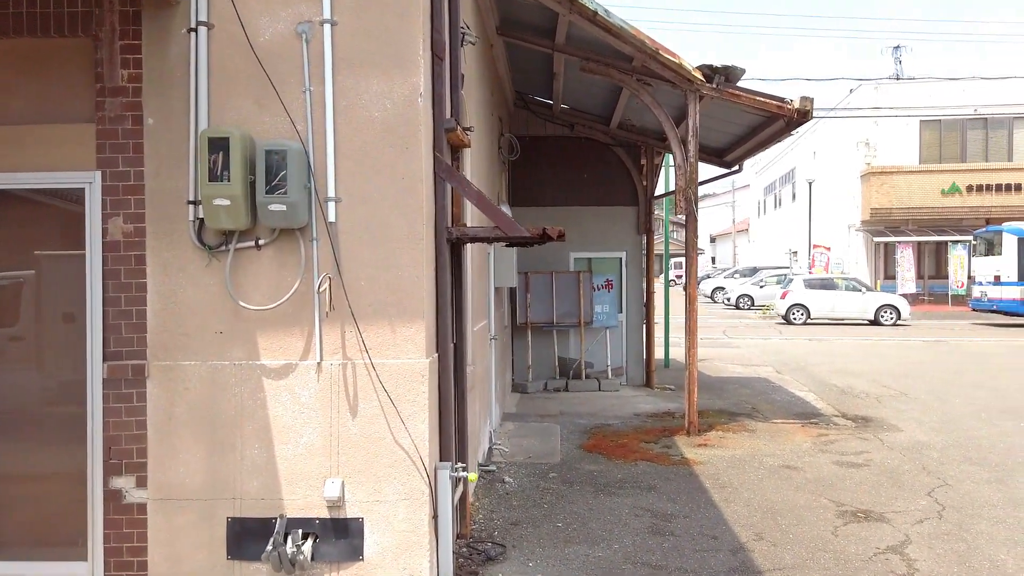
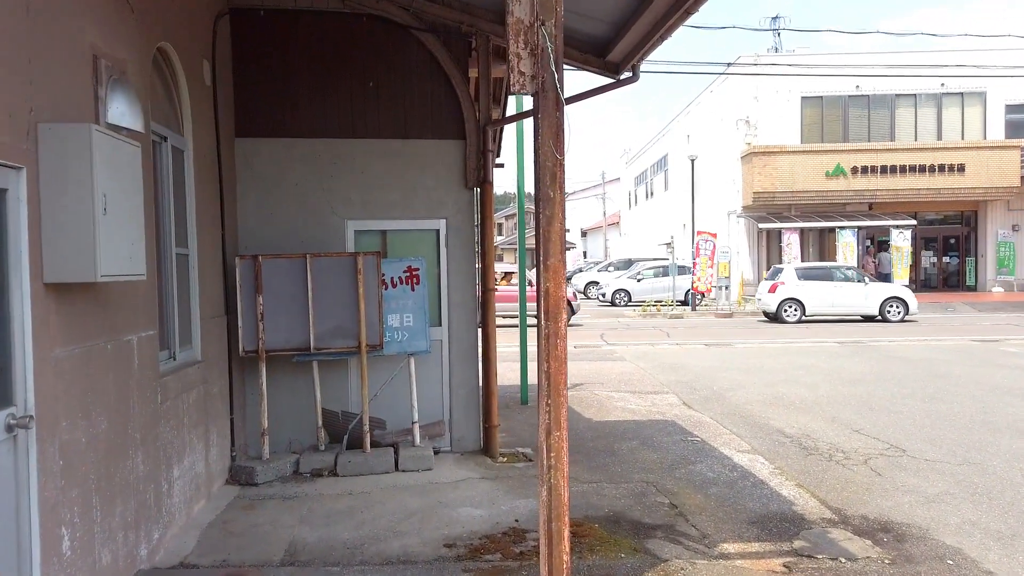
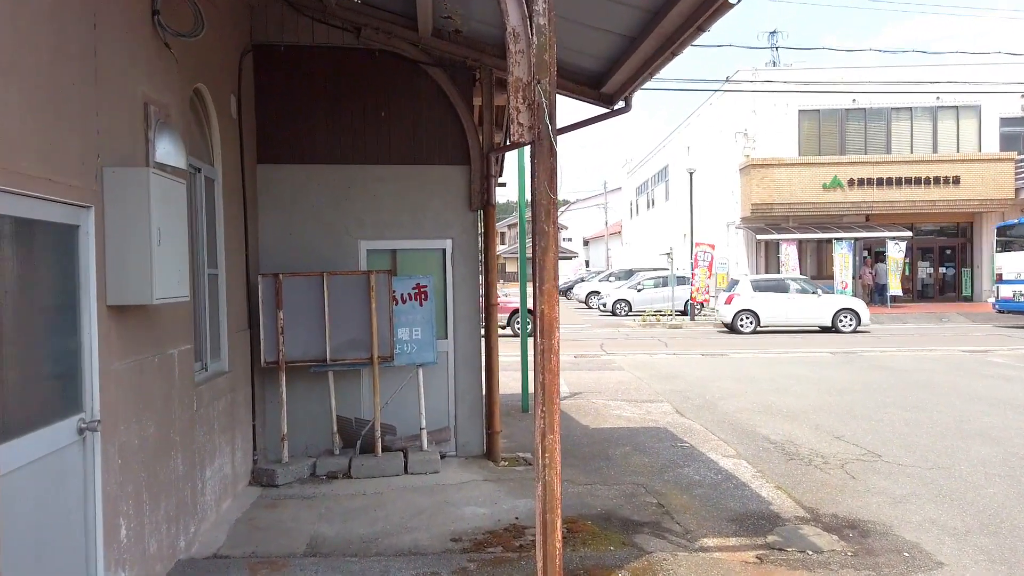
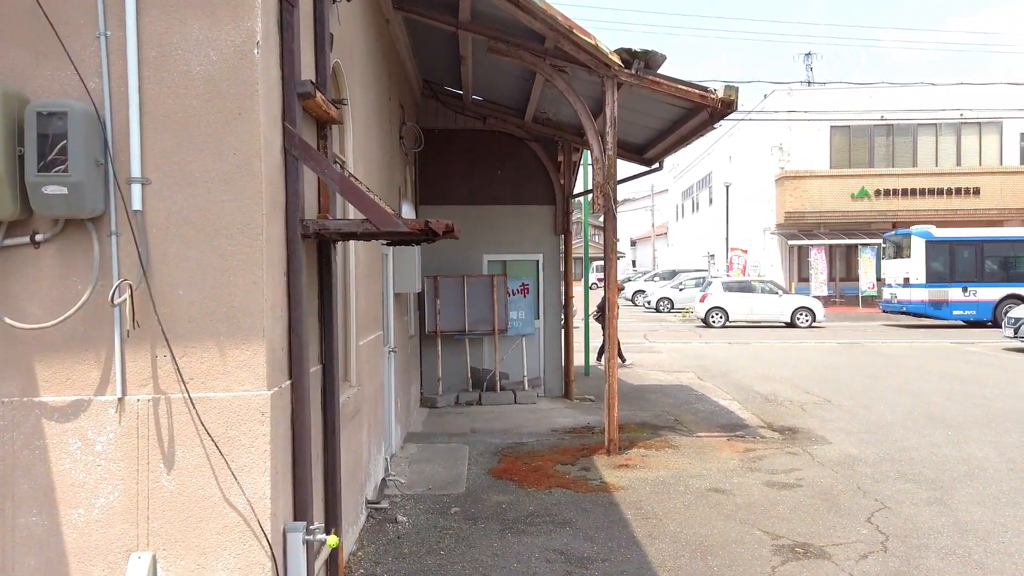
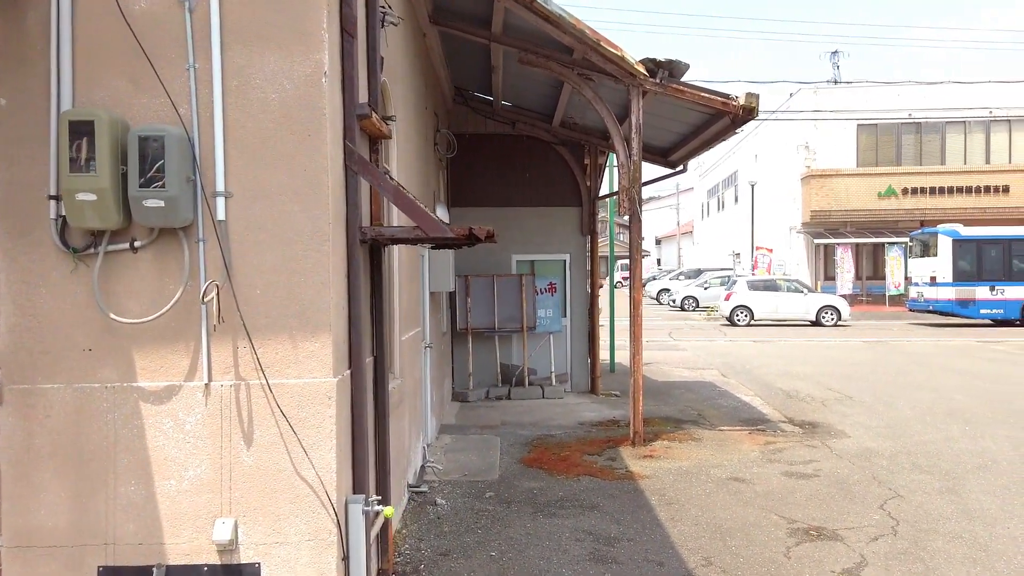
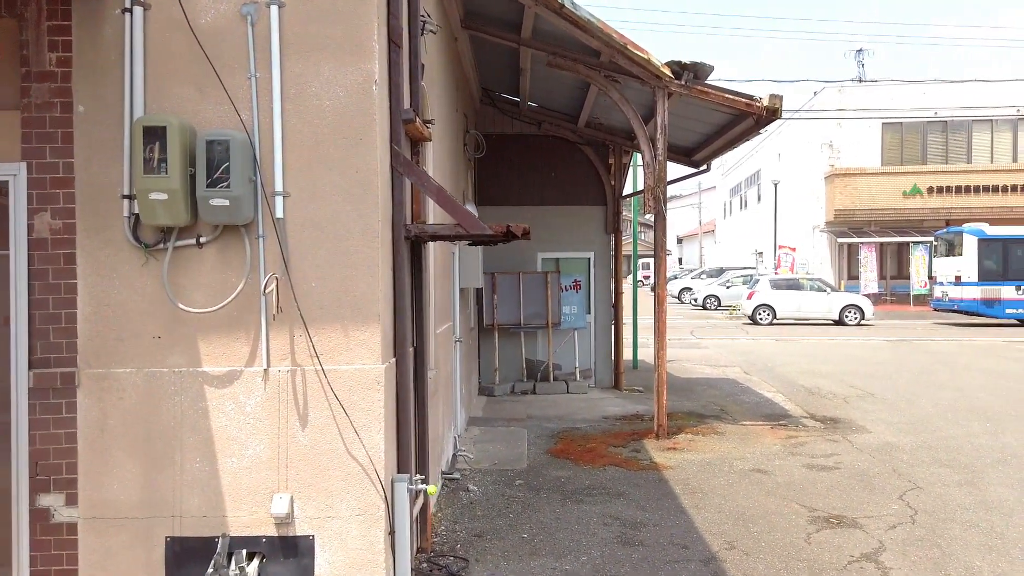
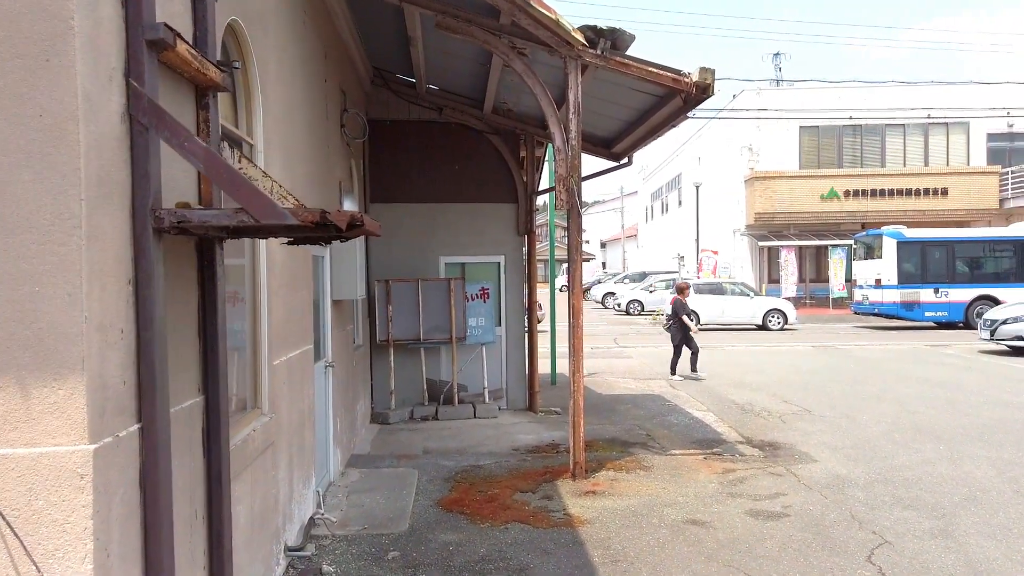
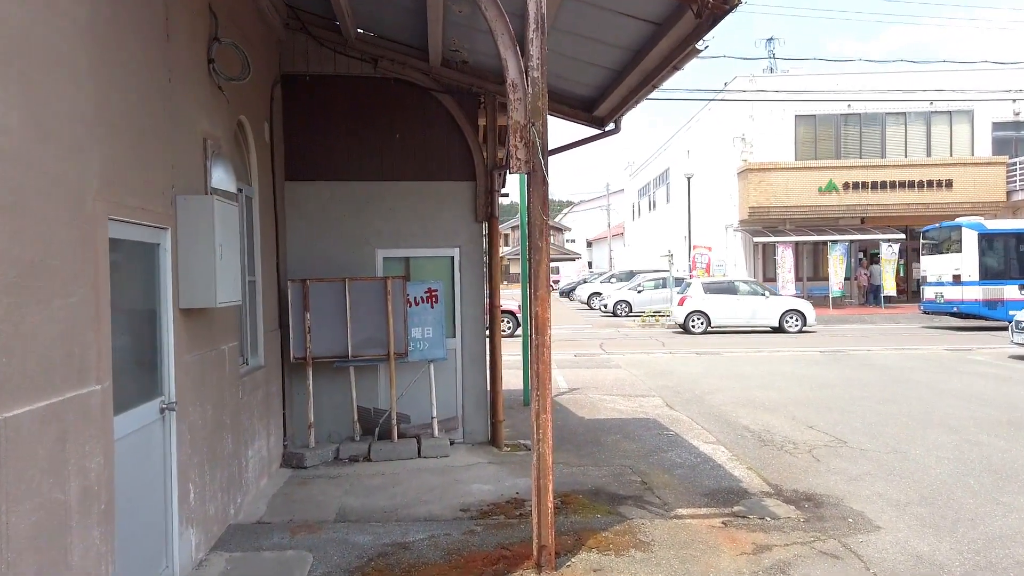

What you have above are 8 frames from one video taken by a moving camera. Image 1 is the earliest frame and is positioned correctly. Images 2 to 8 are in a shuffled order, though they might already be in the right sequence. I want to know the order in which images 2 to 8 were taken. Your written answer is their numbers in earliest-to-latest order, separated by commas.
6, 5, 4, 7, 8, 3, 2
